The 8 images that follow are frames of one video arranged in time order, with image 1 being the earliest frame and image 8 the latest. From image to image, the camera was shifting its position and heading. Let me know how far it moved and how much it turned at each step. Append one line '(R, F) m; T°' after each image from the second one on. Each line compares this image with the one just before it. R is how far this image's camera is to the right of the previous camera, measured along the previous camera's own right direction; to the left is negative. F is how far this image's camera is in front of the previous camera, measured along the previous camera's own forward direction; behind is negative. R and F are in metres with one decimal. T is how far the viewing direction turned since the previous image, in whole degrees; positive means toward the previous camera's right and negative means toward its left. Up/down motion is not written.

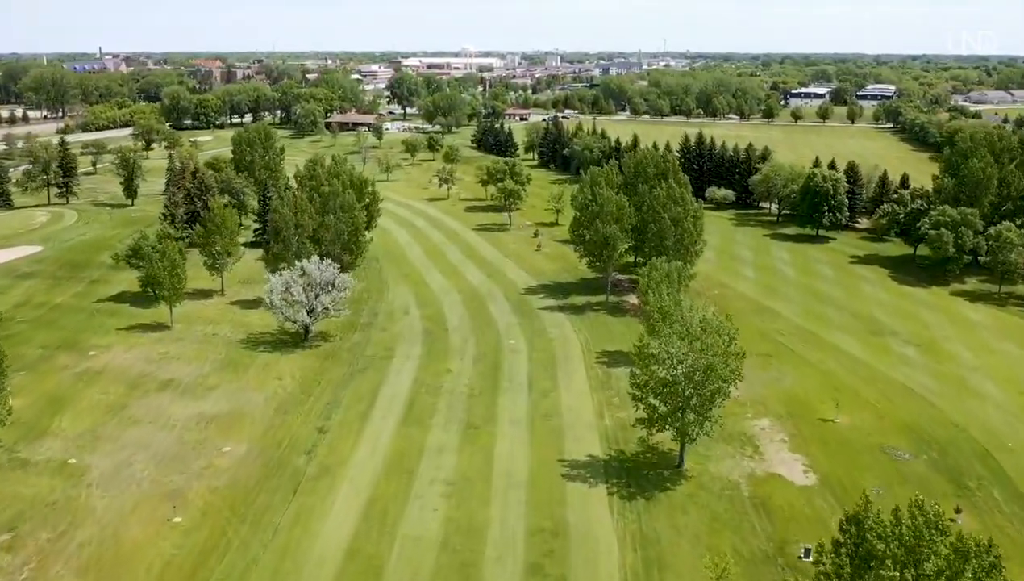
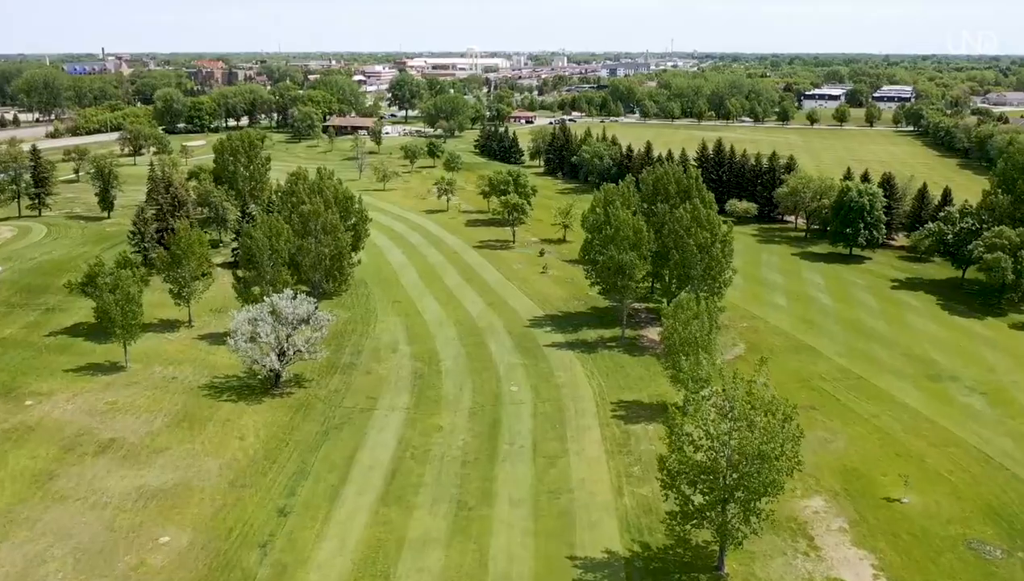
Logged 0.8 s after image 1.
(+0.2, +5.7) m; 0°
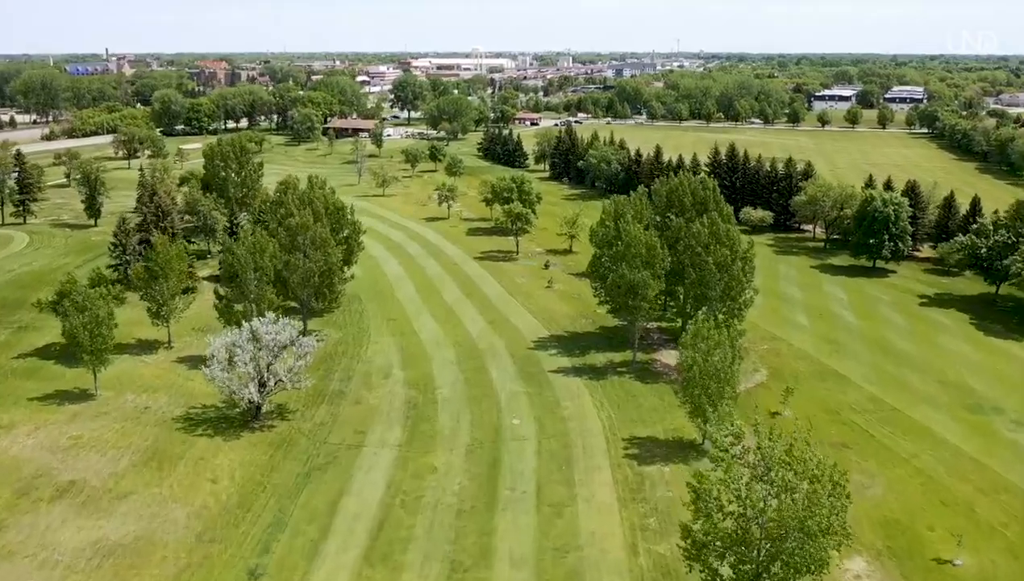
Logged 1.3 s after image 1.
(+0.1, +3.2) m; 0°
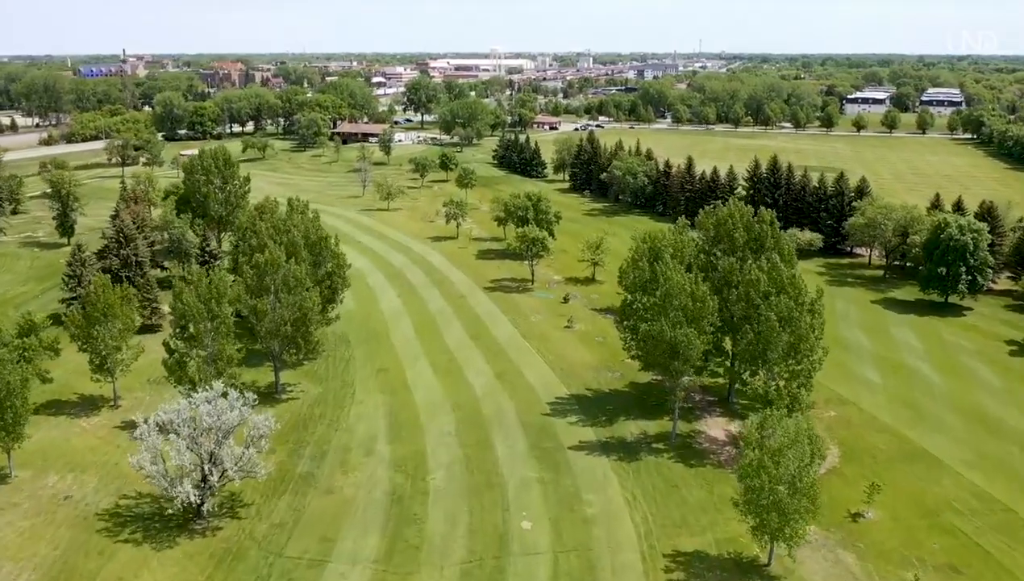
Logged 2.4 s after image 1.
(+0.2, +7.3) m; -1°
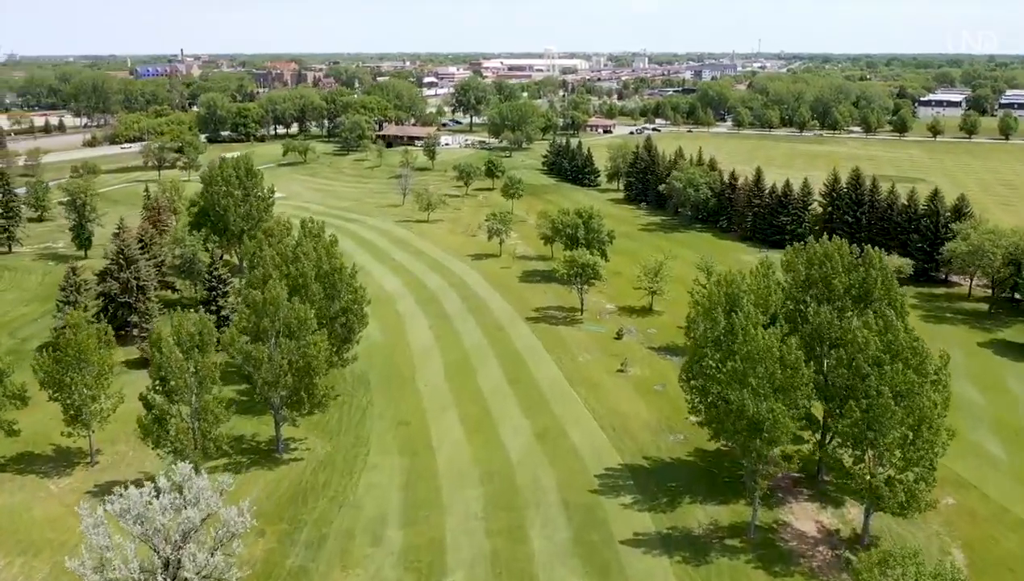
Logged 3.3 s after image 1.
(+0.2, +5.9) m; -3°
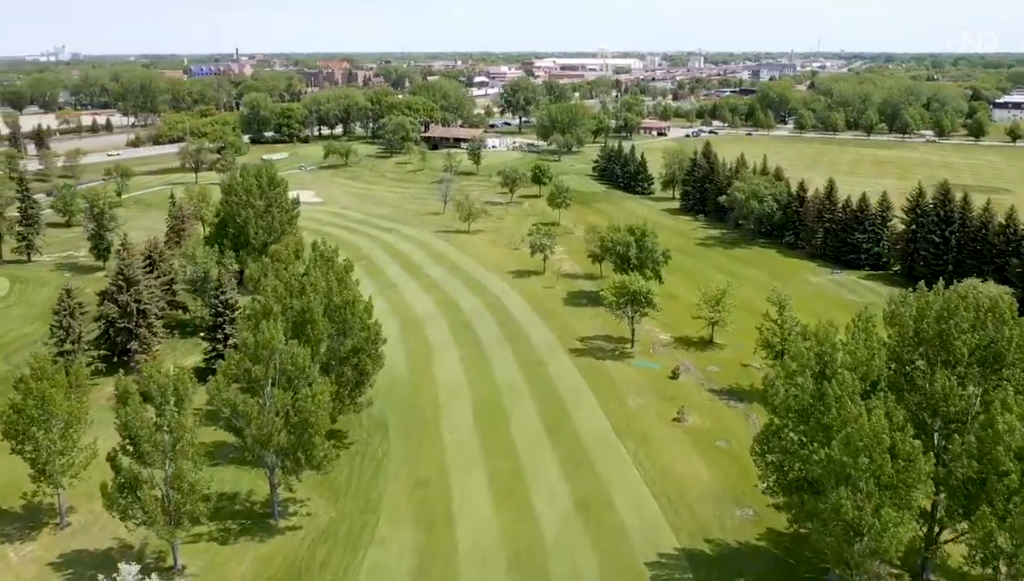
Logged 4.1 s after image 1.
(+0.3, +5.0) m; -3°
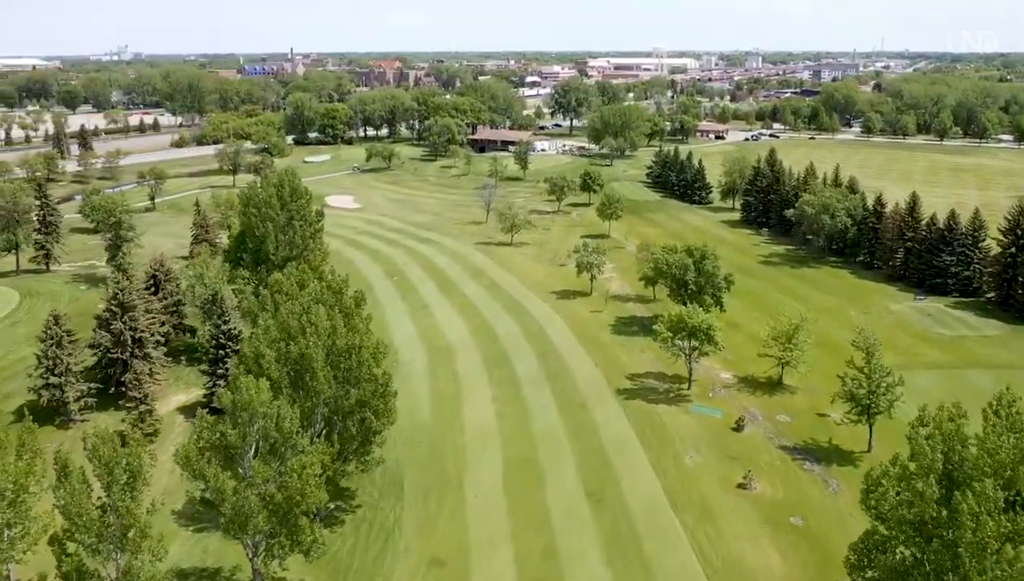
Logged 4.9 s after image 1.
(+0.4, +4.8) m; -3°
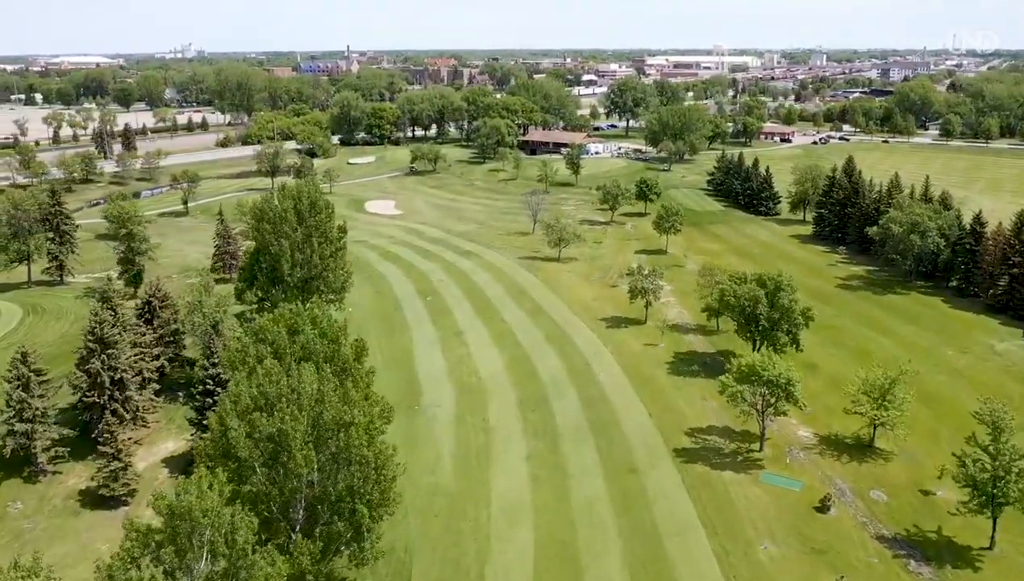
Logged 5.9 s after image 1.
(+0.5, +5.4) m; -3°
